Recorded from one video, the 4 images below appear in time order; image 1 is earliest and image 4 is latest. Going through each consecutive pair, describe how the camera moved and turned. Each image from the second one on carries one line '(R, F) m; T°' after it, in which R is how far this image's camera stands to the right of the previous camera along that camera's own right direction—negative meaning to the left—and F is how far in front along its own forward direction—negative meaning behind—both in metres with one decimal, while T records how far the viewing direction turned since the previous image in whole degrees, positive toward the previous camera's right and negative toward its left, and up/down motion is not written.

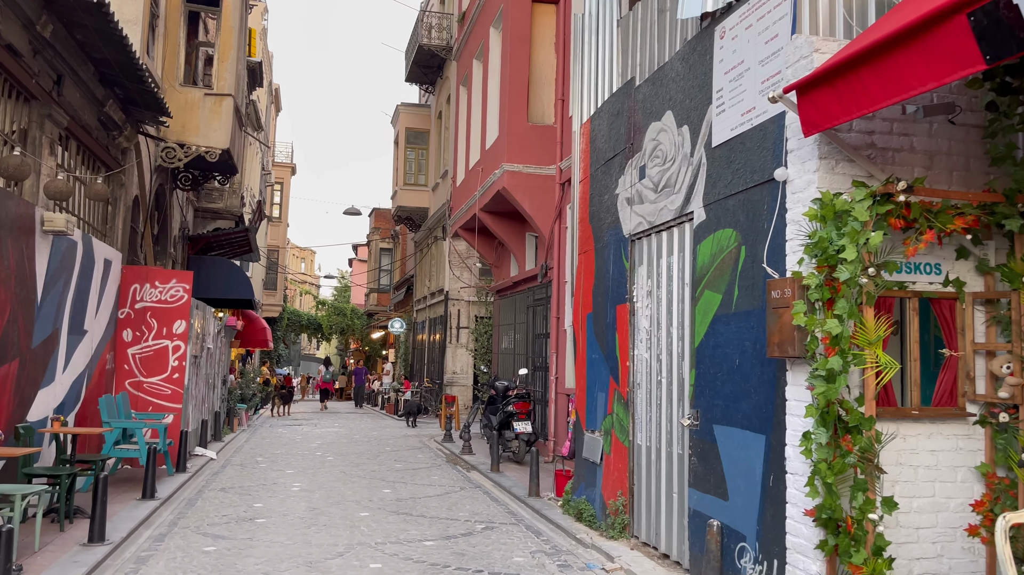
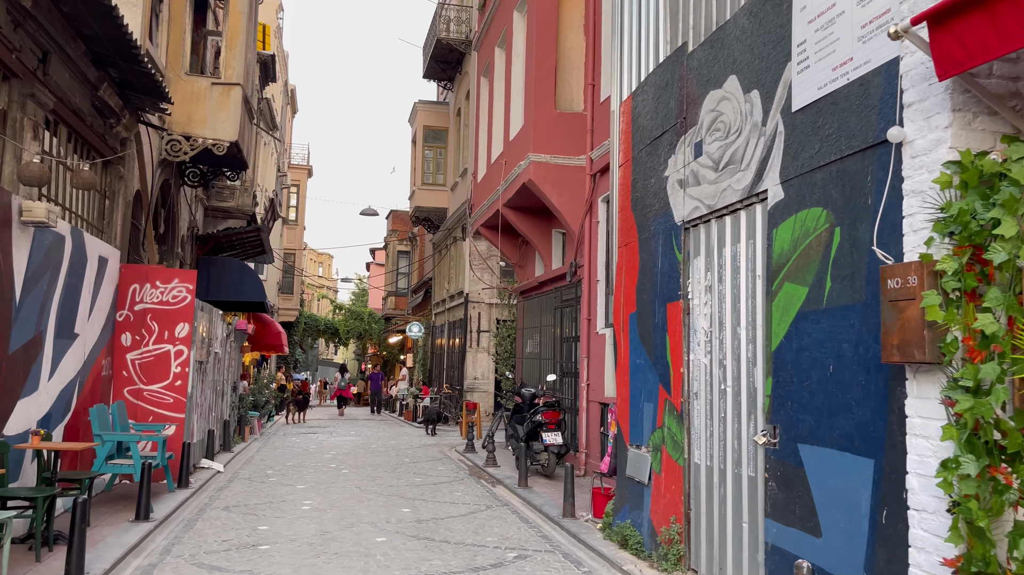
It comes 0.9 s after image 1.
(-0.2, +0.9) m; -1°
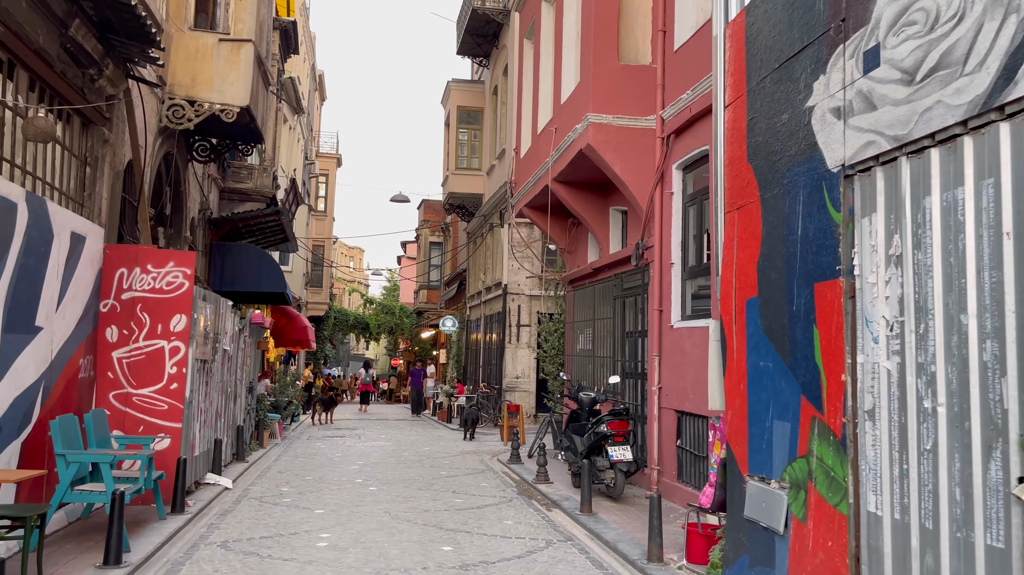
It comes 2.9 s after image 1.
(-0.3, +1.9) m; -2°
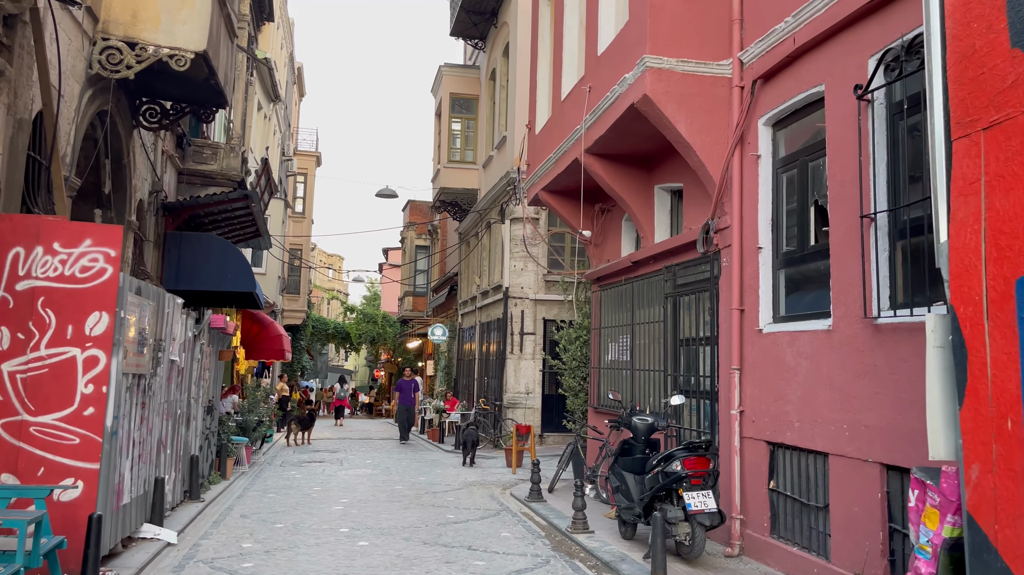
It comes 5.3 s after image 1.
(-0.5, +2.4) m; +1°
